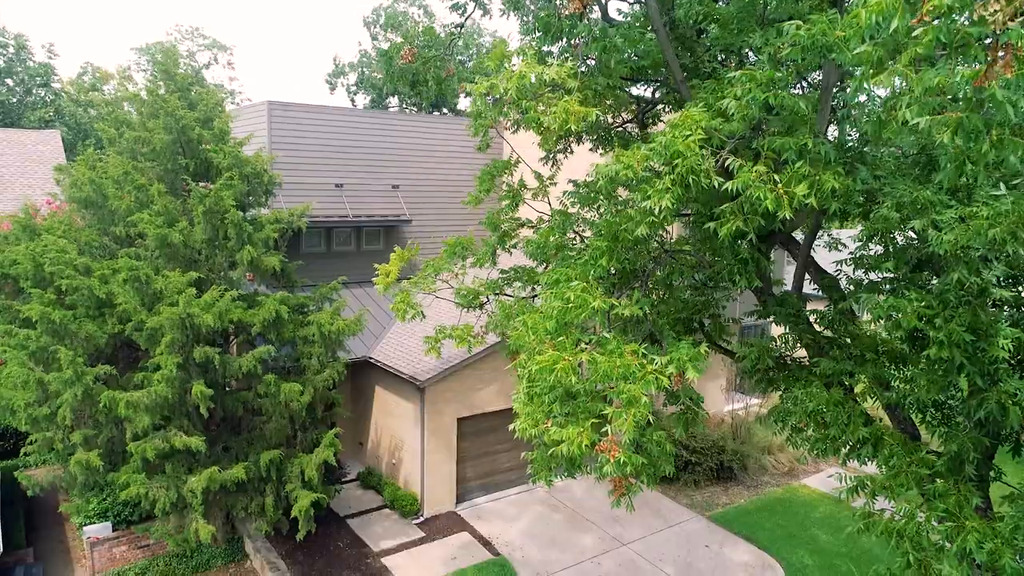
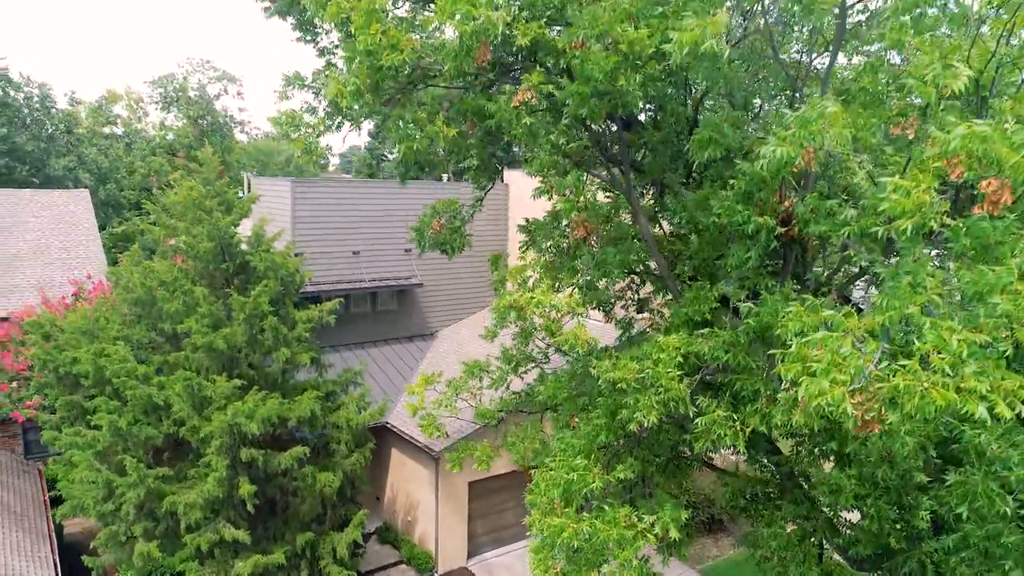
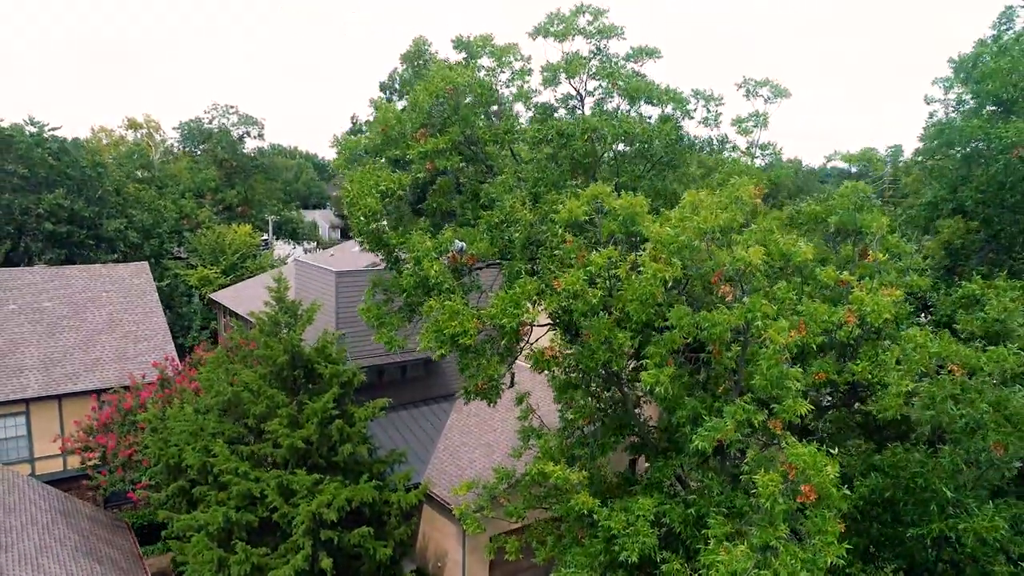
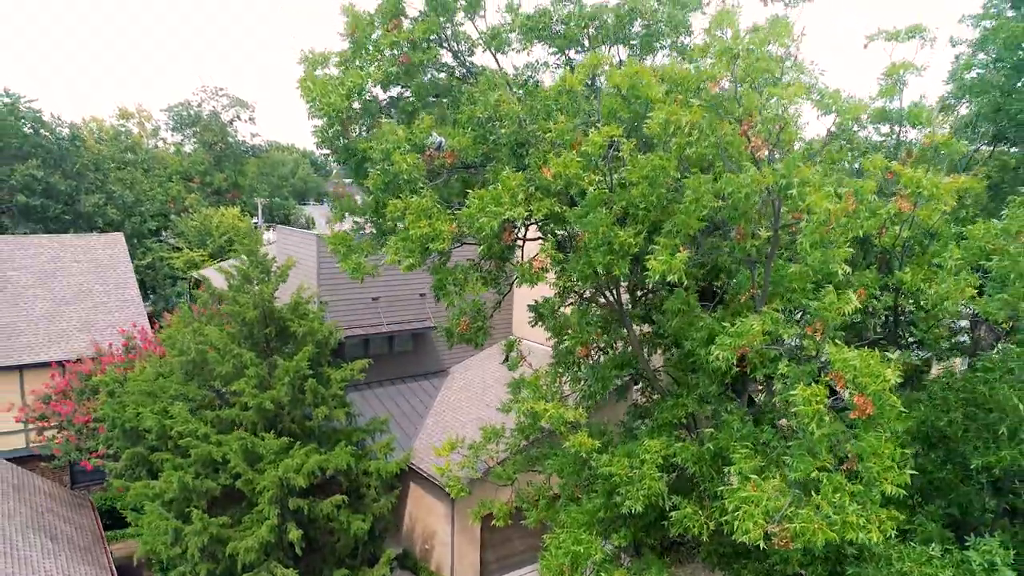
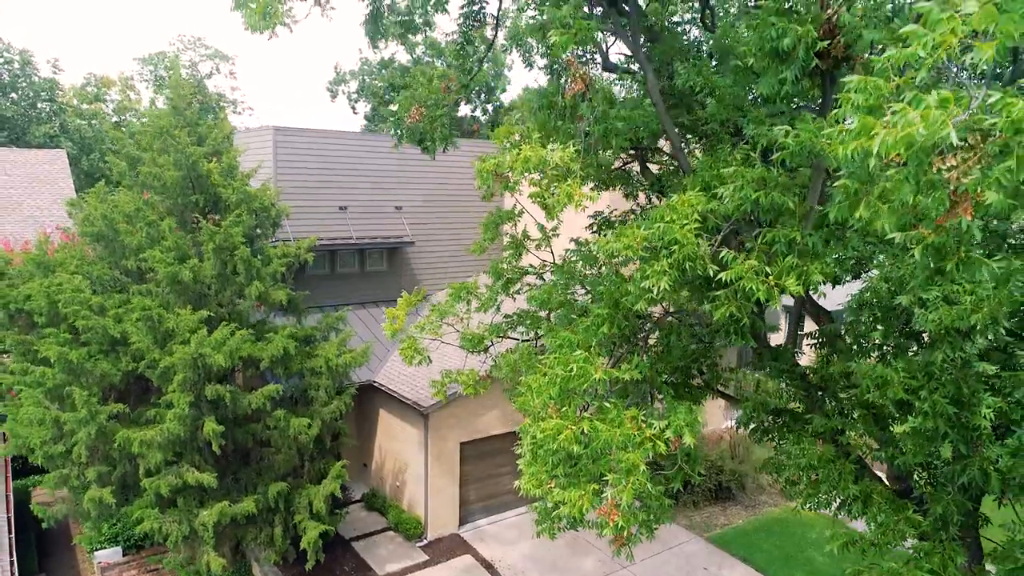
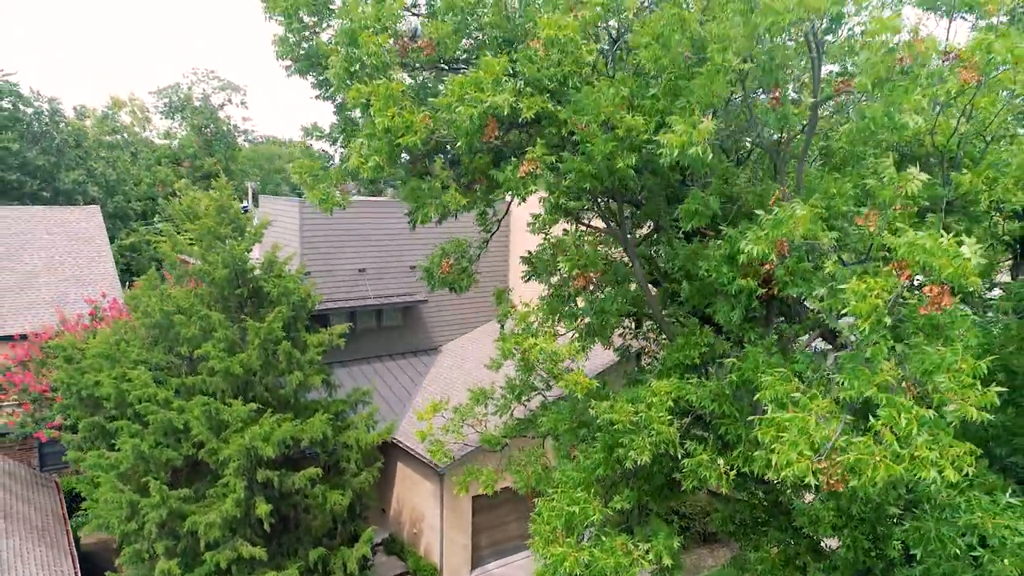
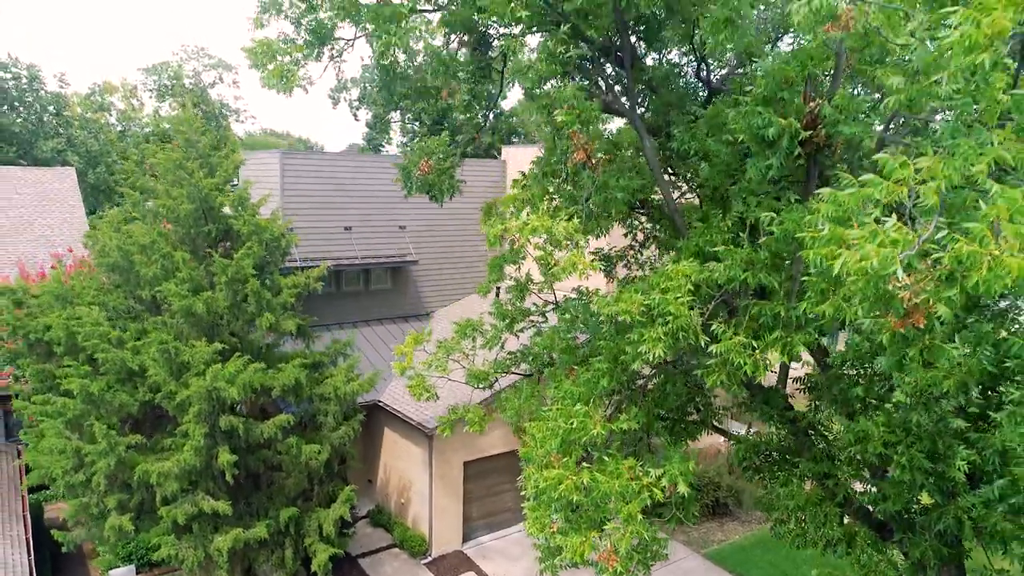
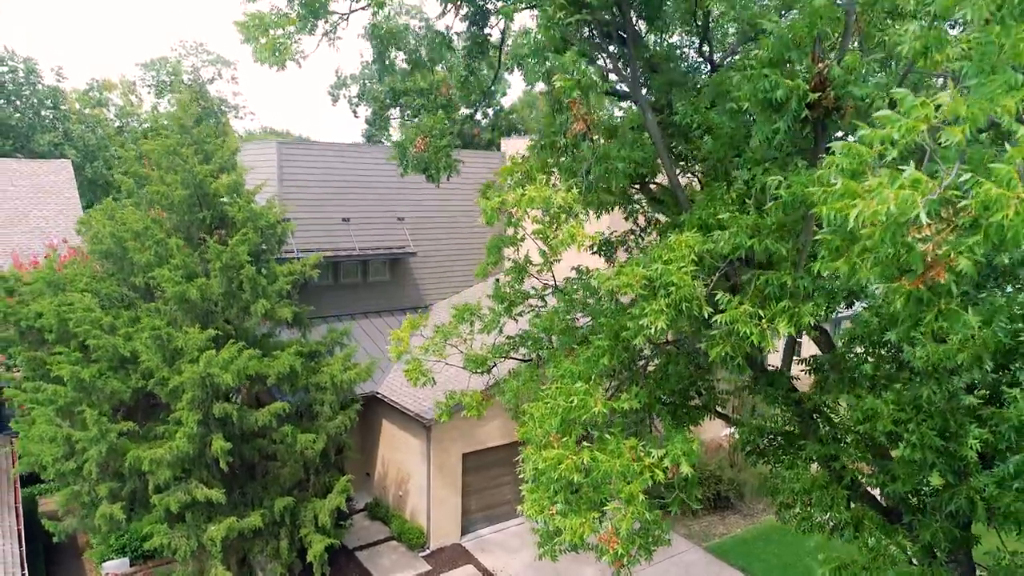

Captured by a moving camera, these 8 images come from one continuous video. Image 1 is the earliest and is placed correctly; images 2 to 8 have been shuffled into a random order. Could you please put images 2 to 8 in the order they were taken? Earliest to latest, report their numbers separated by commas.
5, 8, 7, 2, 6, 4, 3
